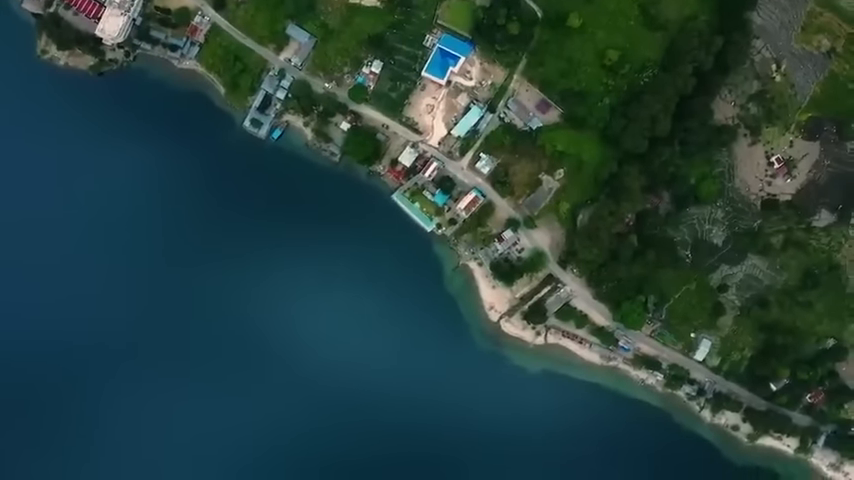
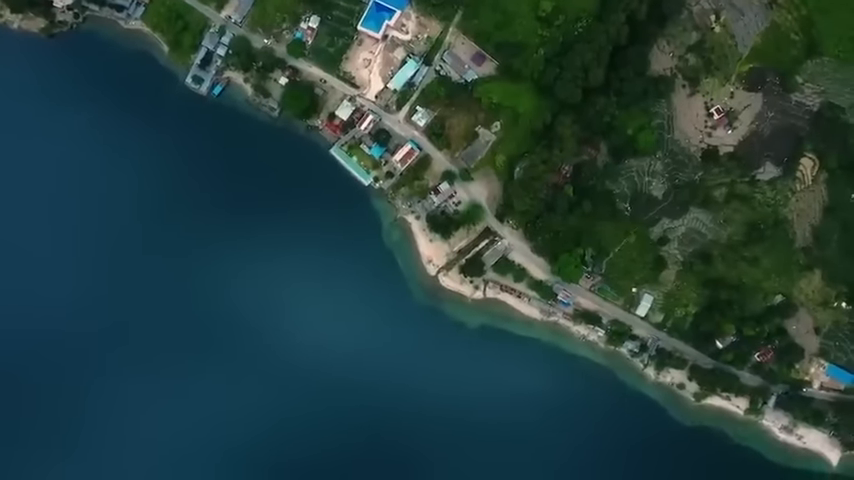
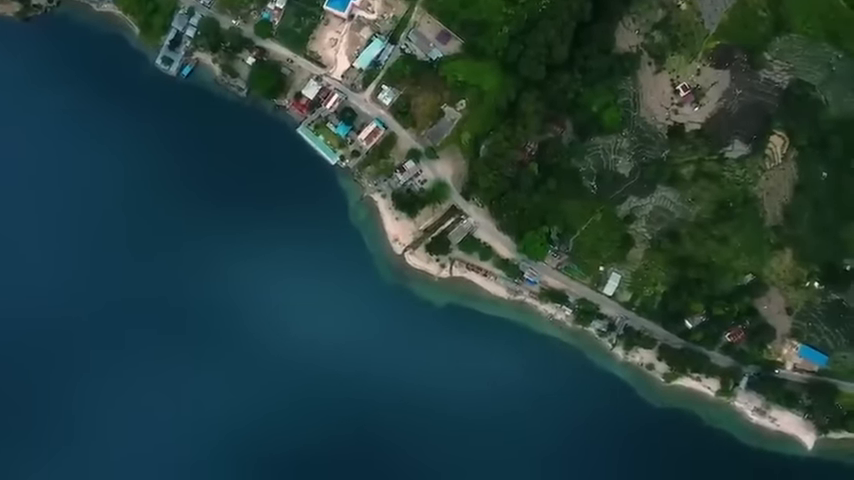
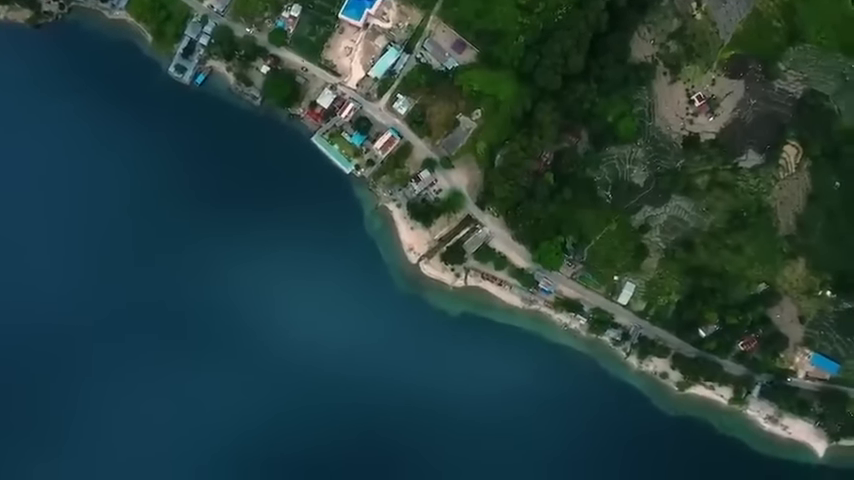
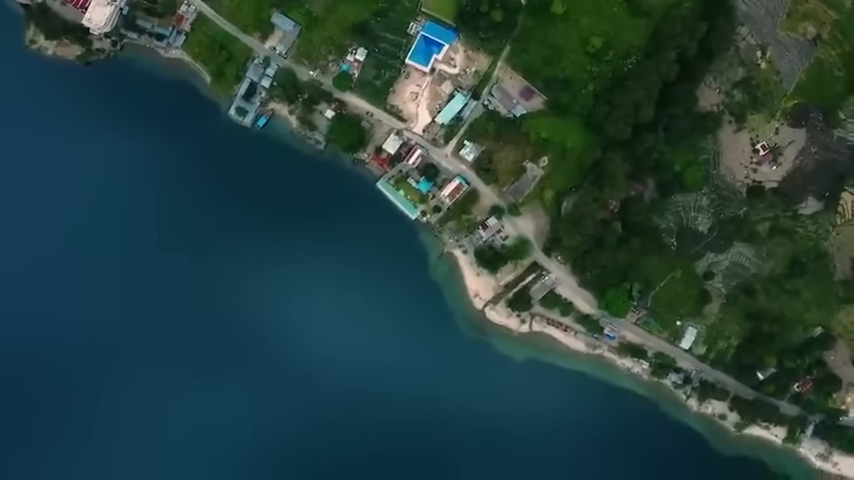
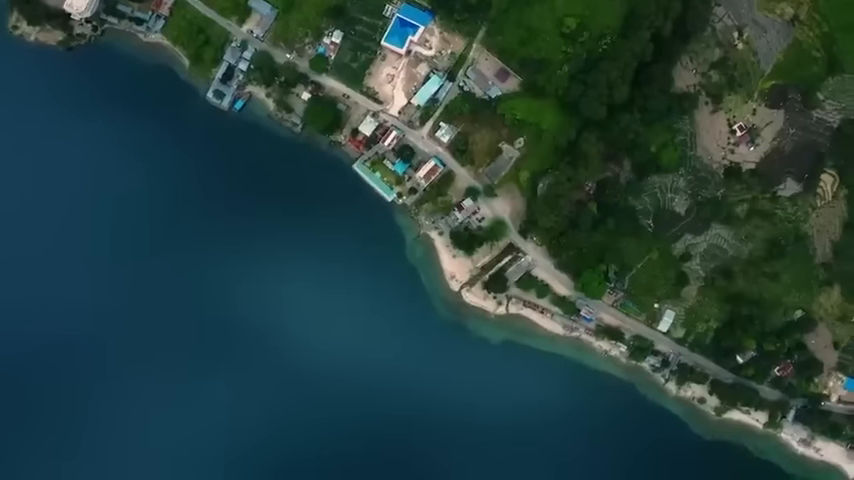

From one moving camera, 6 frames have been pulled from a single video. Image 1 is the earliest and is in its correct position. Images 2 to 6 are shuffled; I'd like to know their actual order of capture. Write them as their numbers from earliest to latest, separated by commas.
5, 6, 2, 4, 3
